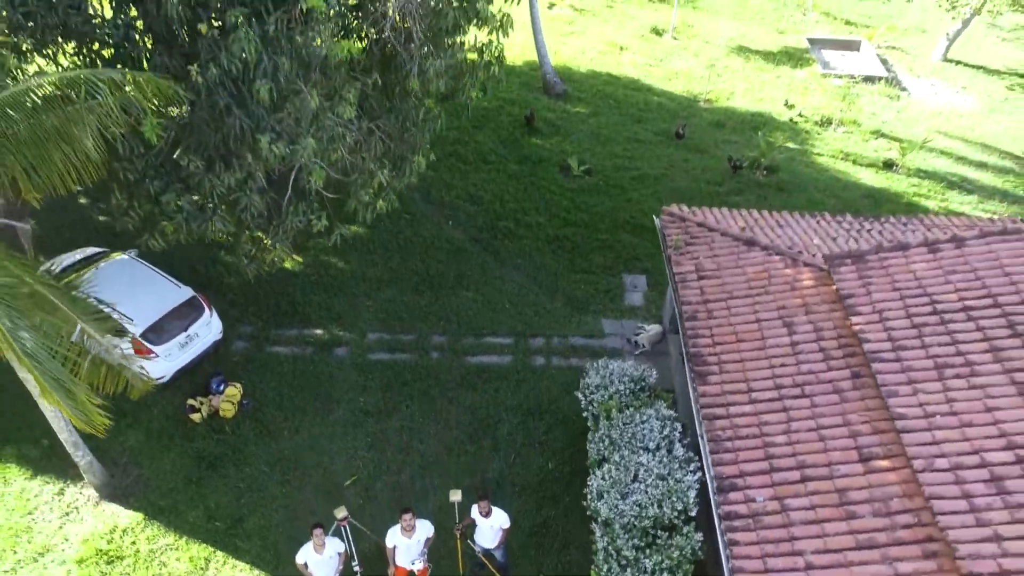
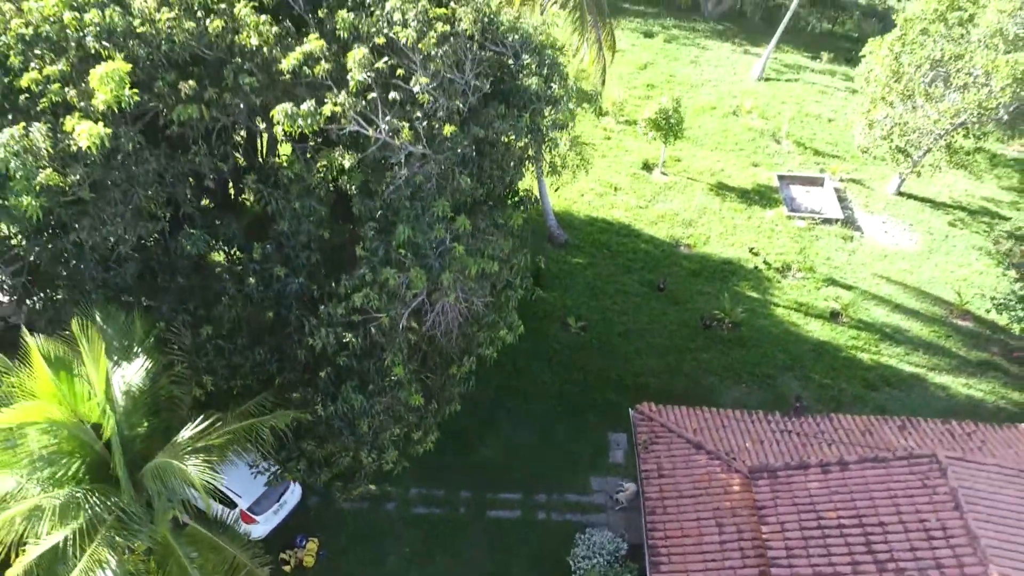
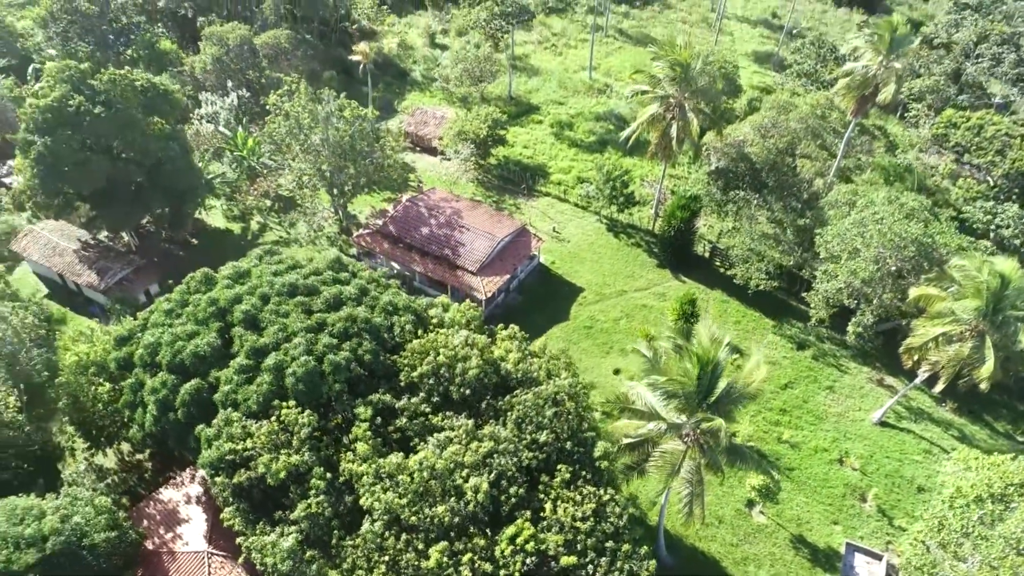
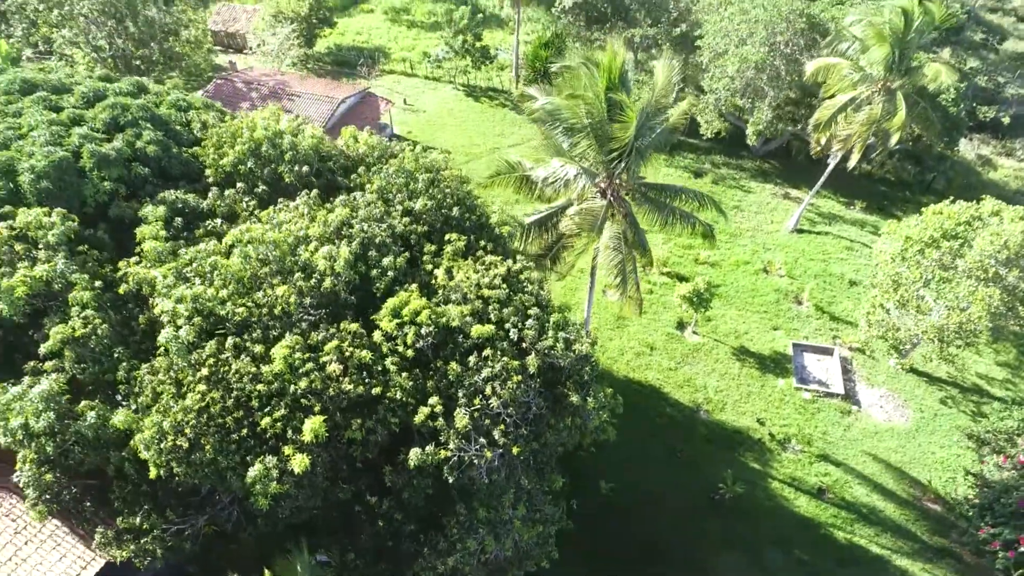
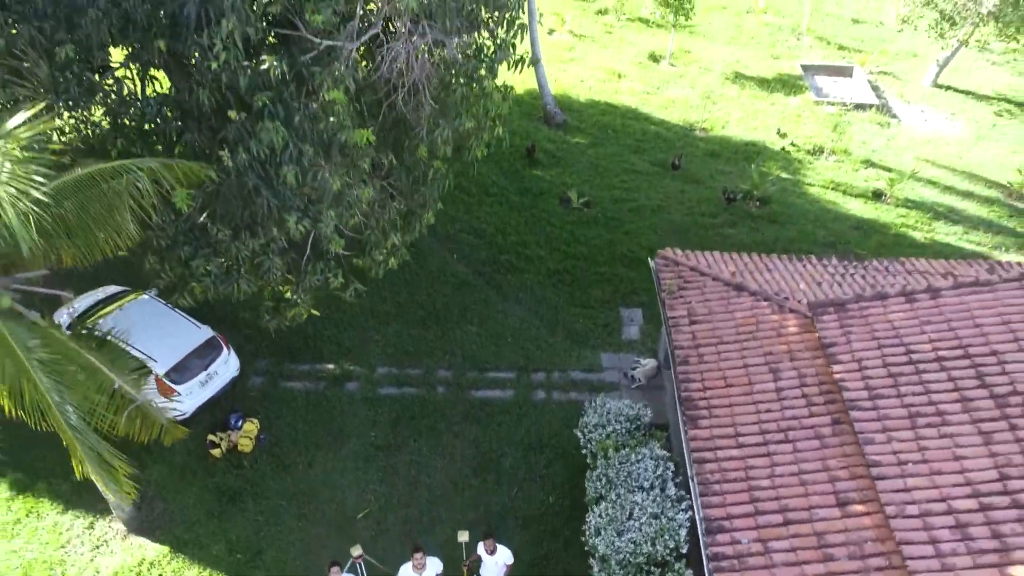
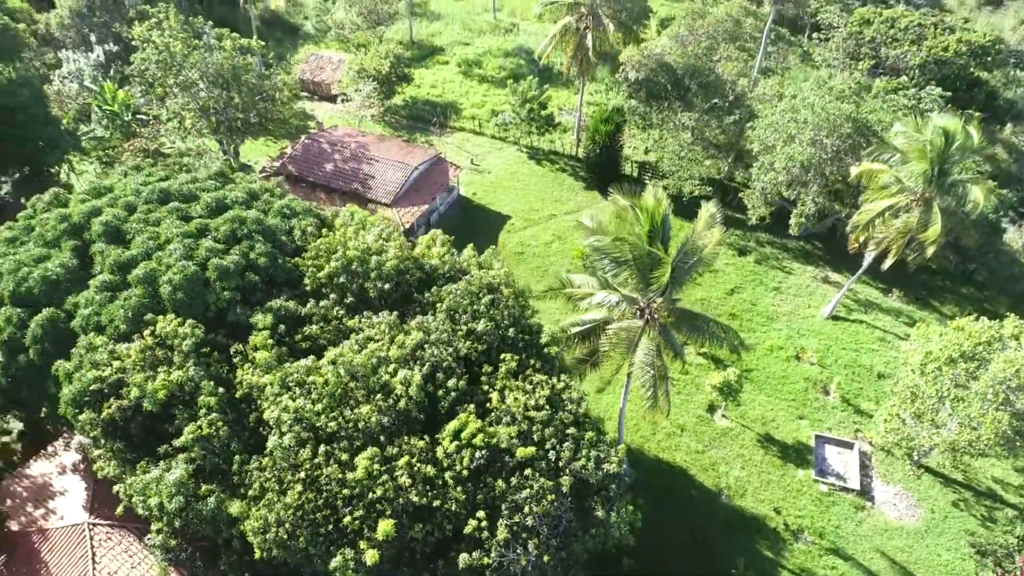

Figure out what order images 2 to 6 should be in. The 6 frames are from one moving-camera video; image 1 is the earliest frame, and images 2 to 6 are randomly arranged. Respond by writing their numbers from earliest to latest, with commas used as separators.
5, 2, 4, 6, 3
